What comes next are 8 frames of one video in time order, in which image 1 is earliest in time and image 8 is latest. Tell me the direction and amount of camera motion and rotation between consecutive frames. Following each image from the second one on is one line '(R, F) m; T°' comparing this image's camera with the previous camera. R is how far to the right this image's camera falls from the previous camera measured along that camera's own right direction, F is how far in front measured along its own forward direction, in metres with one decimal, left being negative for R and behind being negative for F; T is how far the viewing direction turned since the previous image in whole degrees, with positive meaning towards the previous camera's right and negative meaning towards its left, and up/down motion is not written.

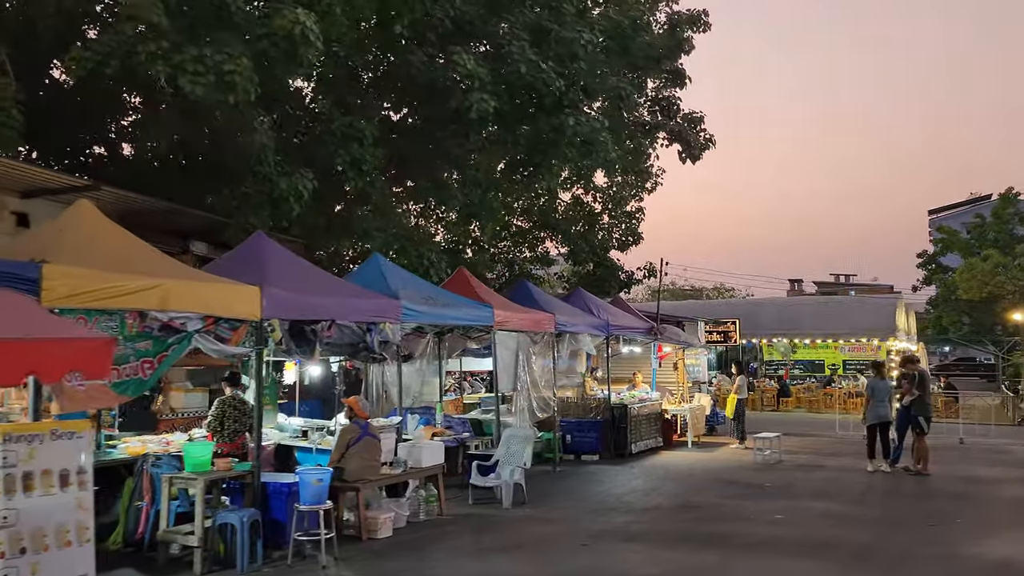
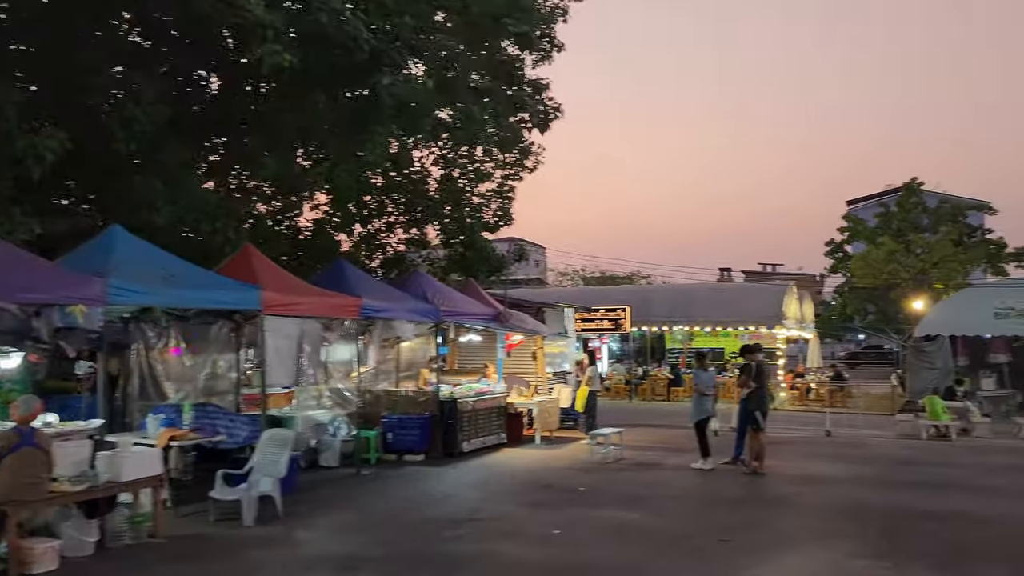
(+1.8, +1.3) m; +4°
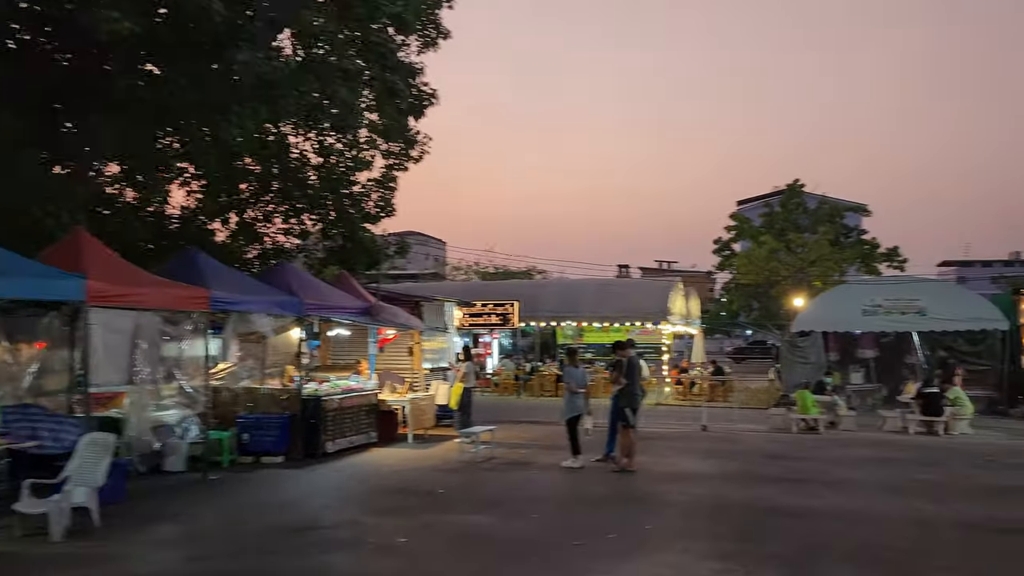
(+0.5, +0.4) m; +7°
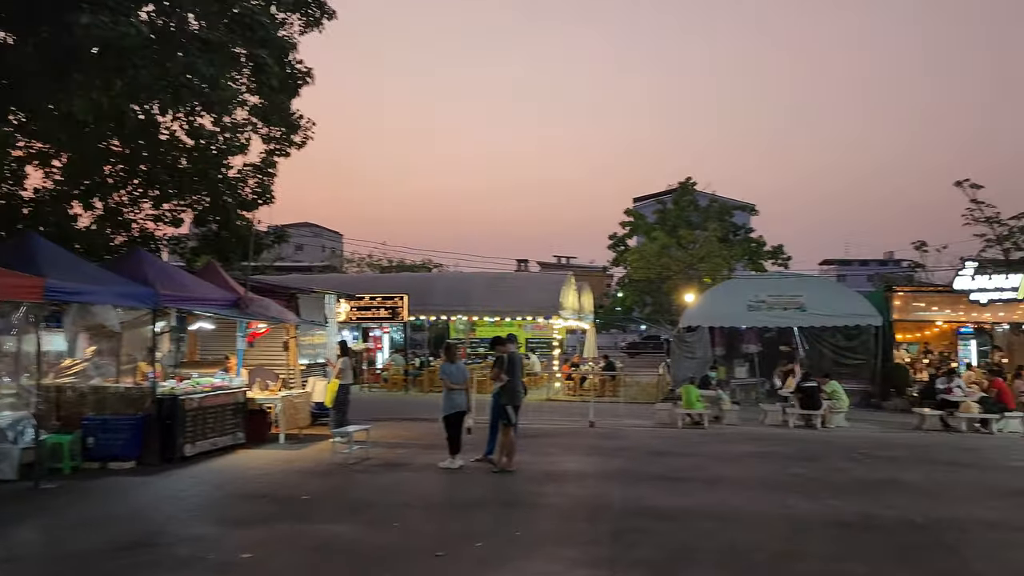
(+0.3, +0.5) m; +7°
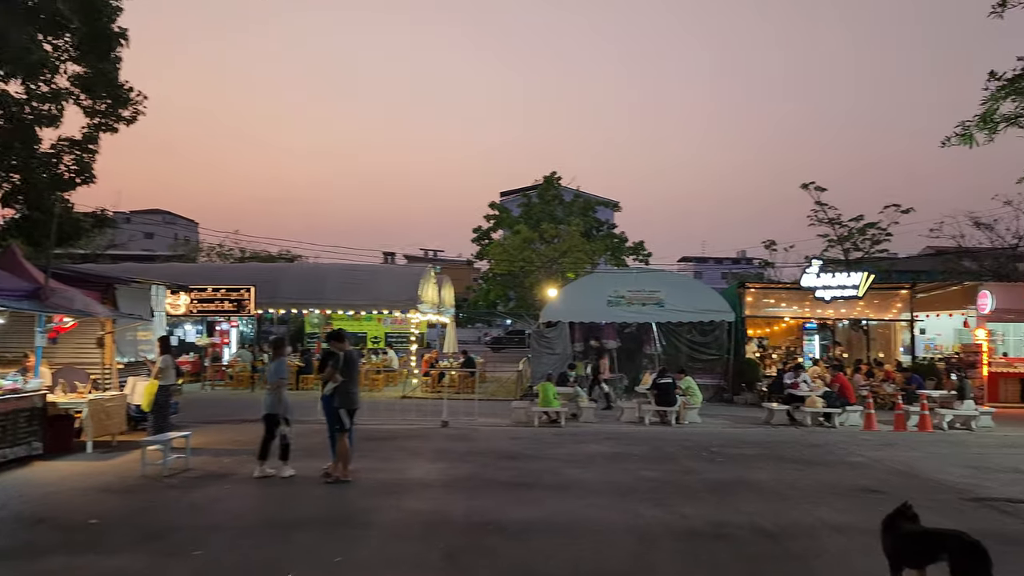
(+0.3, +0.8) m; +9°
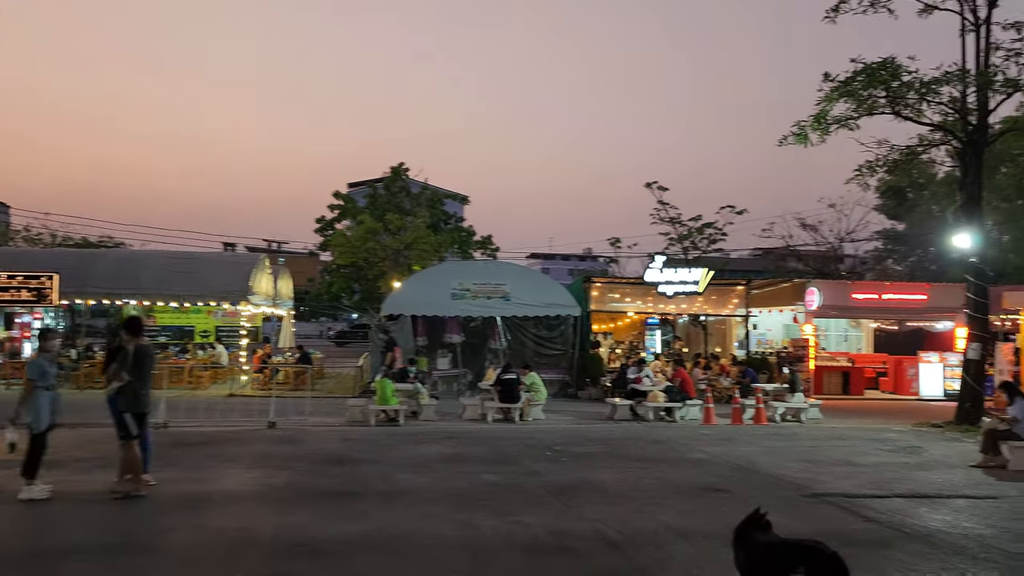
(+0.2, +0.8) m; +10°
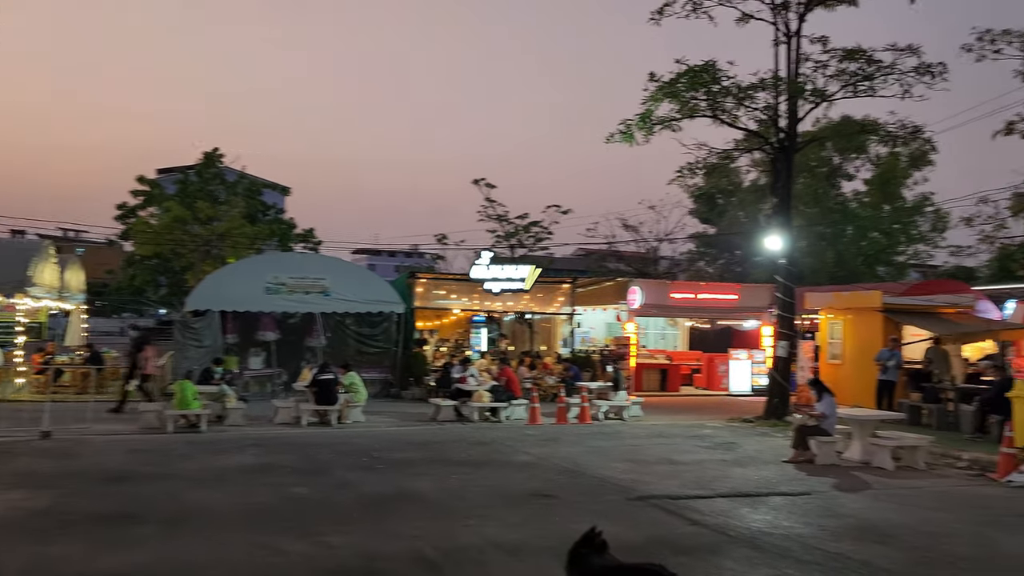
(+0.1, +0.7) m; +12°
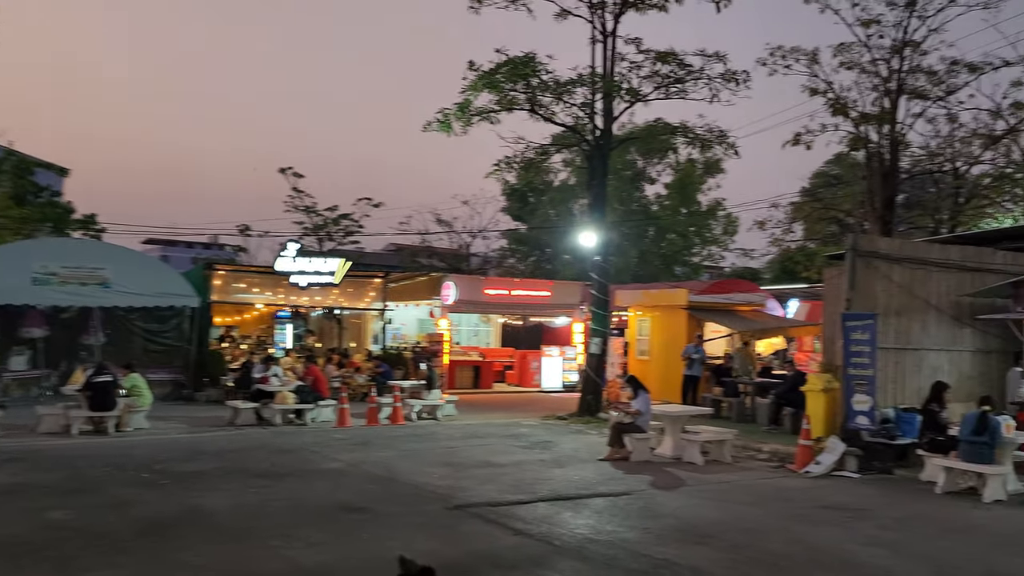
(0.0, +0.6) m; +13°
